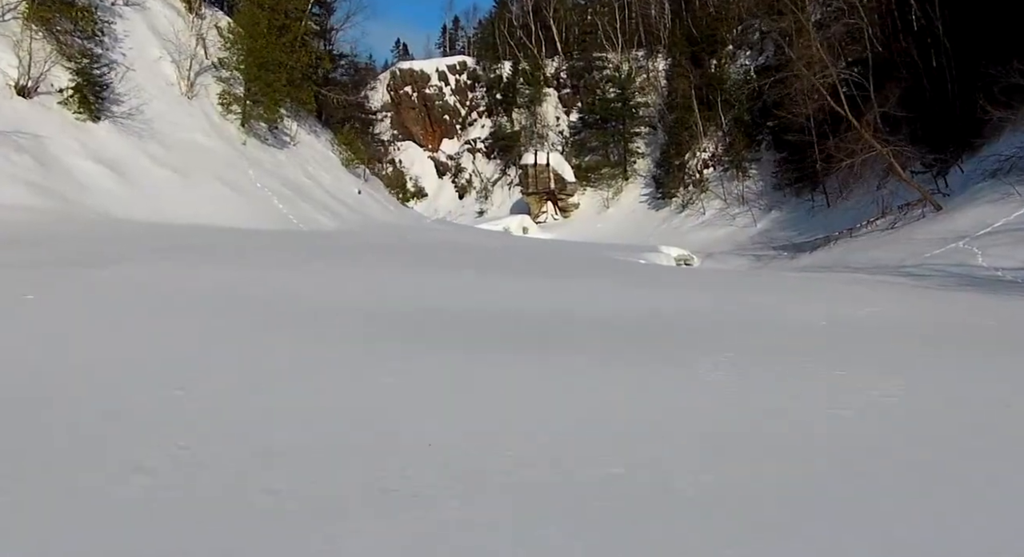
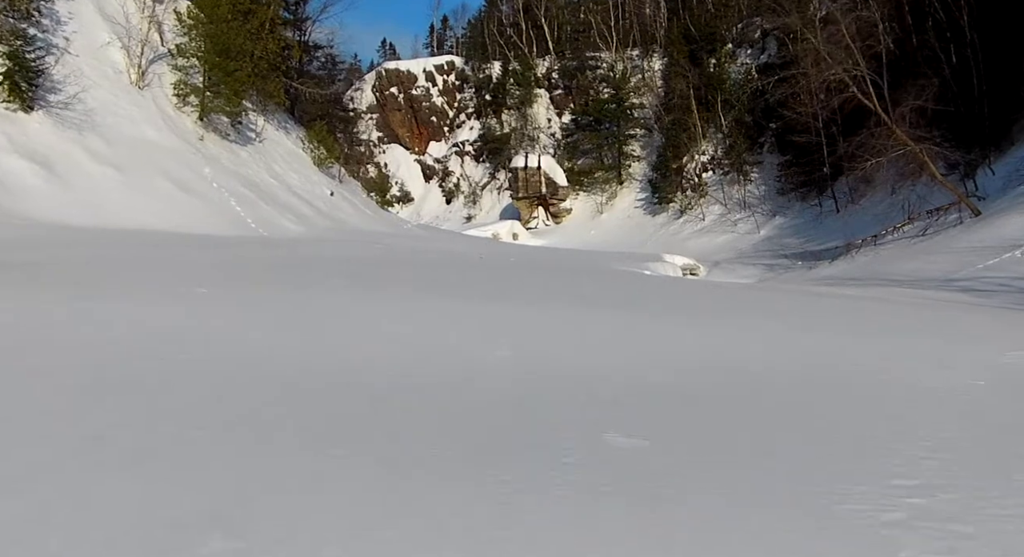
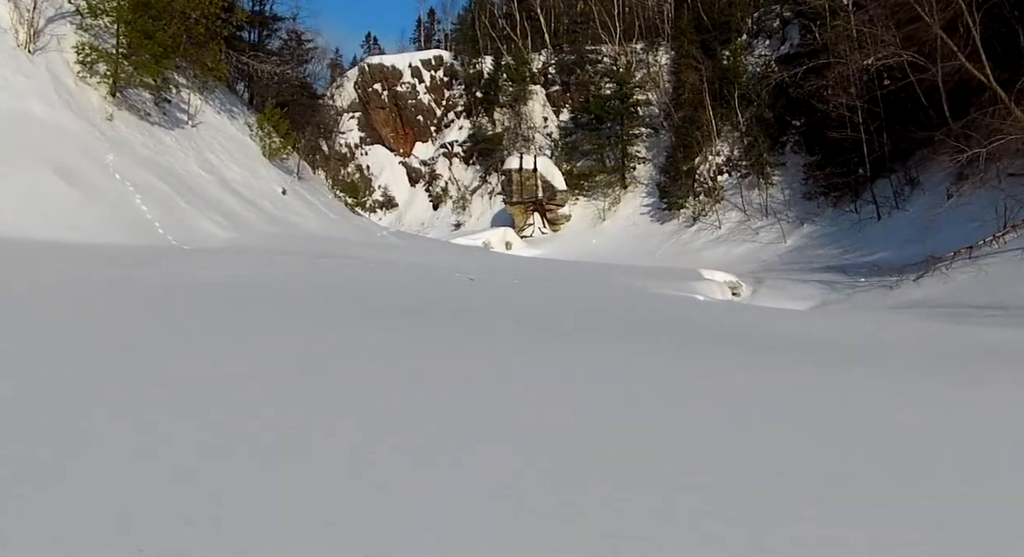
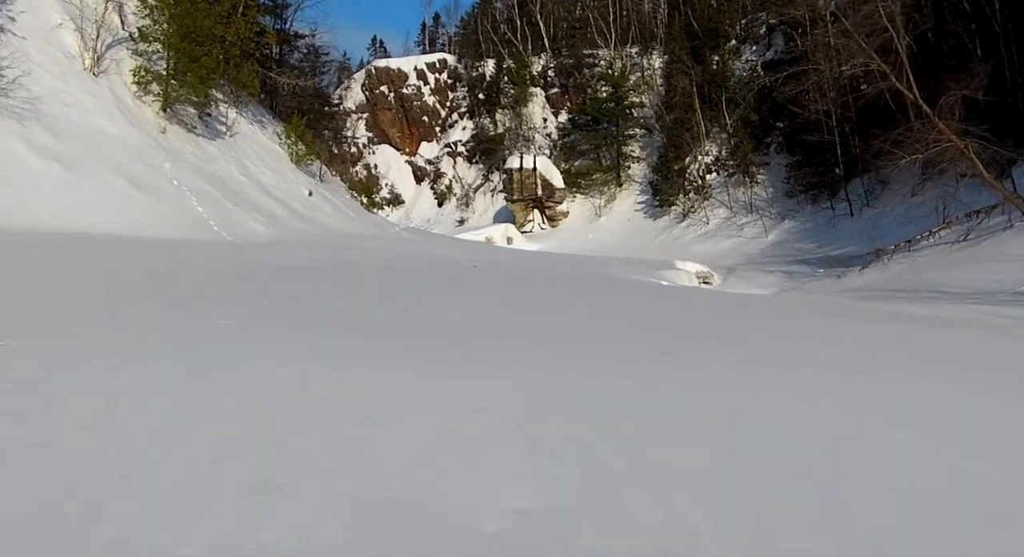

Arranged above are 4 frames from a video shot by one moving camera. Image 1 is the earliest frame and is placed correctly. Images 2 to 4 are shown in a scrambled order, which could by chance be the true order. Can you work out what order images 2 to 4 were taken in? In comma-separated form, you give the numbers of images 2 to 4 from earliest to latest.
2, 4, 3
